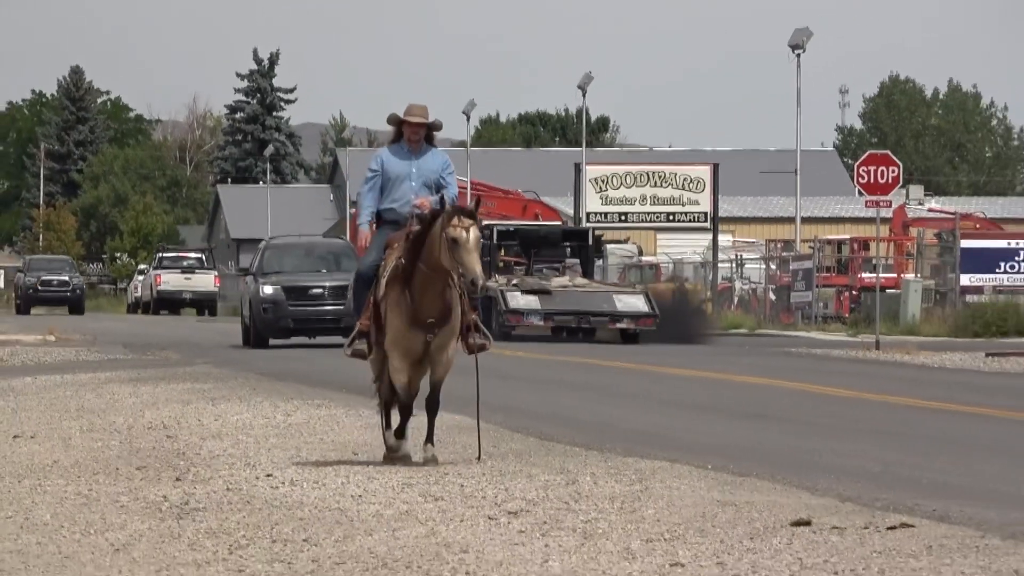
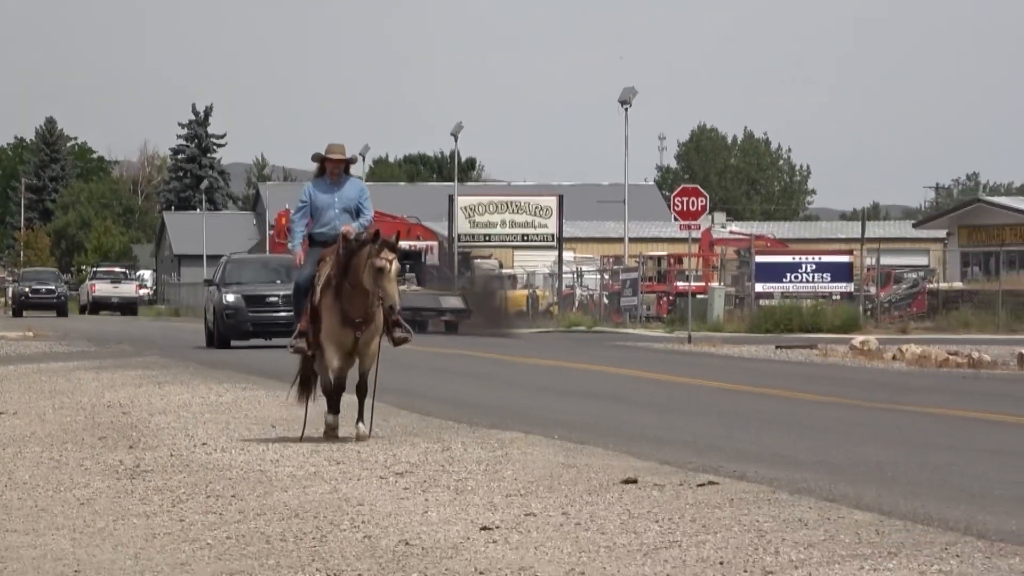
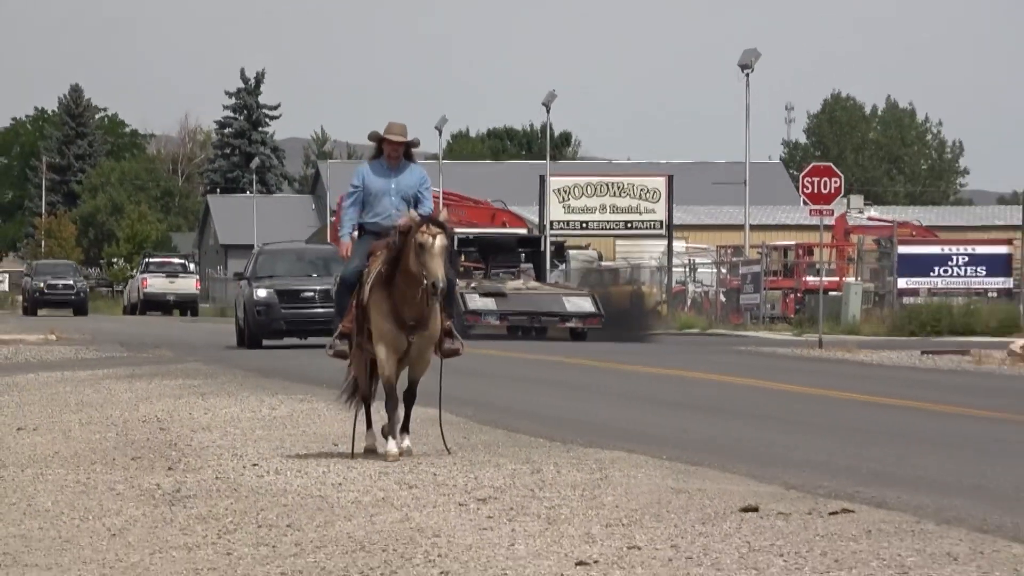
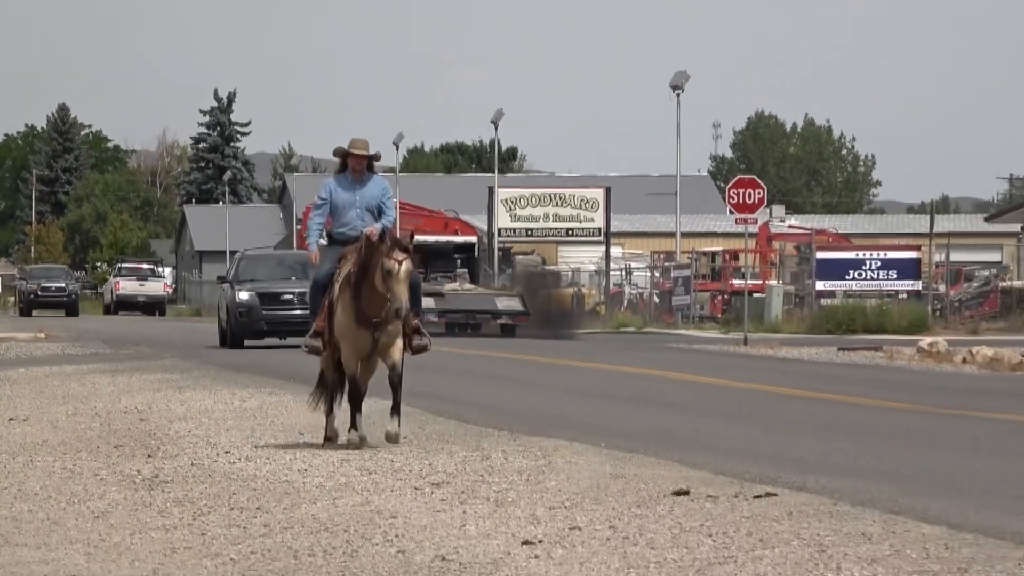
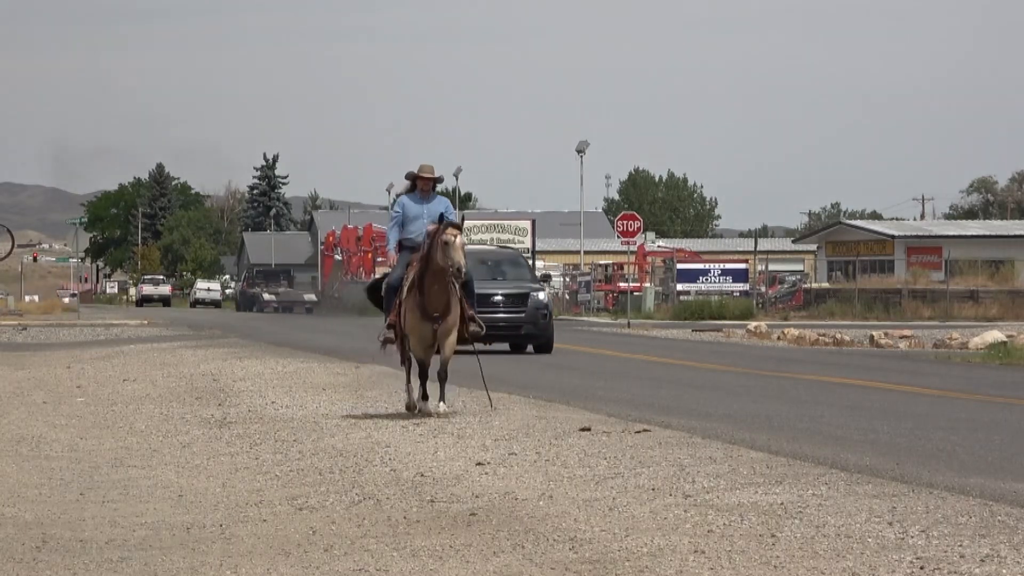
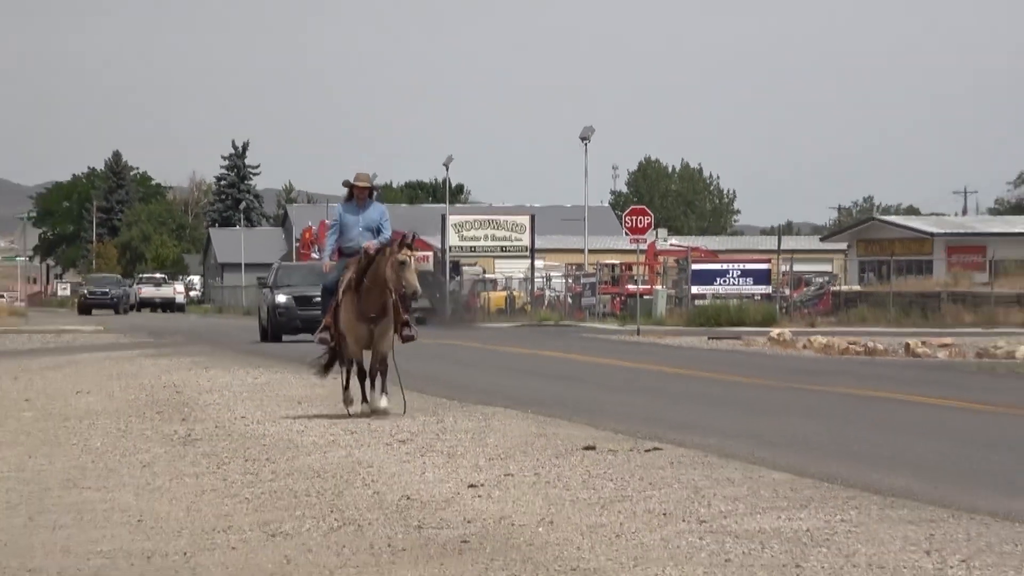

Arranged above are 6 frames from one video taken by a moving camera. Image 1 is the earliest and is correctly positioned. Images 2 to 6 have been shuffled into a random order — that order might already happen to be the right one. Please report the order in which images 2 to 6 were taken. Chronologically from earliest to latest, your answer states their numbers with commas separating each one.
3, 4, 2, 6, 5
